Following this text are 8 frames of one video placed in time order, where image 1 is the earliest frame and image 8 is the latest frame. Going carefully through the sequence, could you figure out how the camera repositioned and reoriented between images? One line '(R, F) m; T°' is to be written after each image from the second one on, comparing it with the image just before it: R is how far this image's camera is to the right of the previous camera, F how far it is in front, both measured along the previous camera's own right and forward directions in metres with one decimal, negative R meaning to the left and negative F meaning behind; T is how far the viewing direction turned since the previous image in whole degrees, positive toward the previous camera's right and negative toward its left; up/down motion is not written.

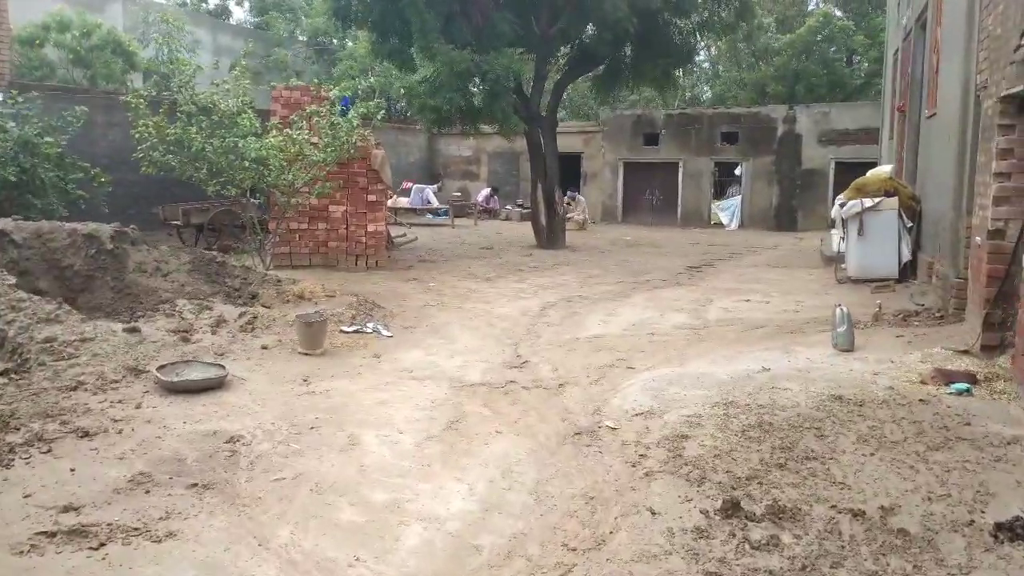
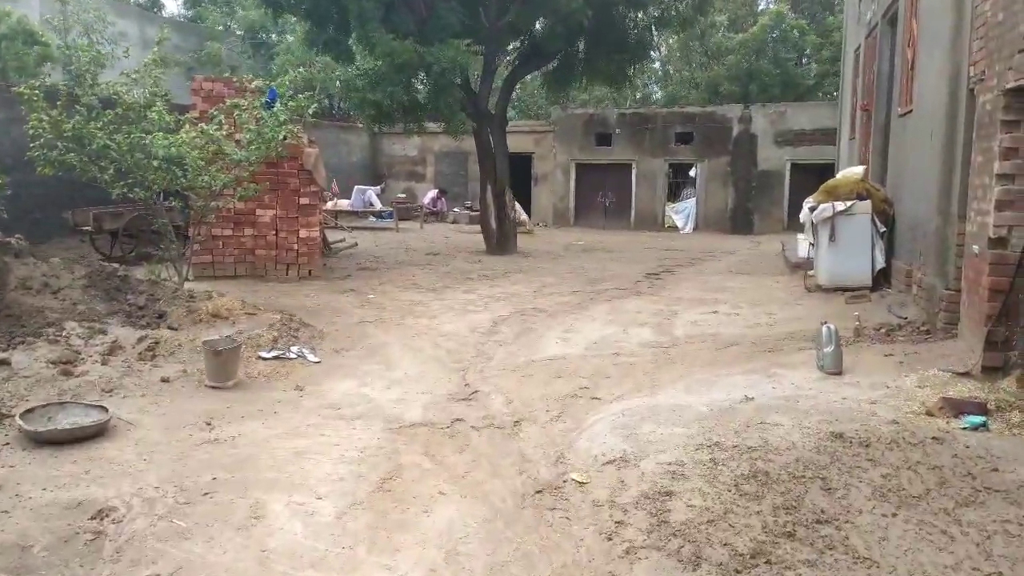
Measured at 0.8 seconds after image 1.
(0.0, +0.8) m; +3°
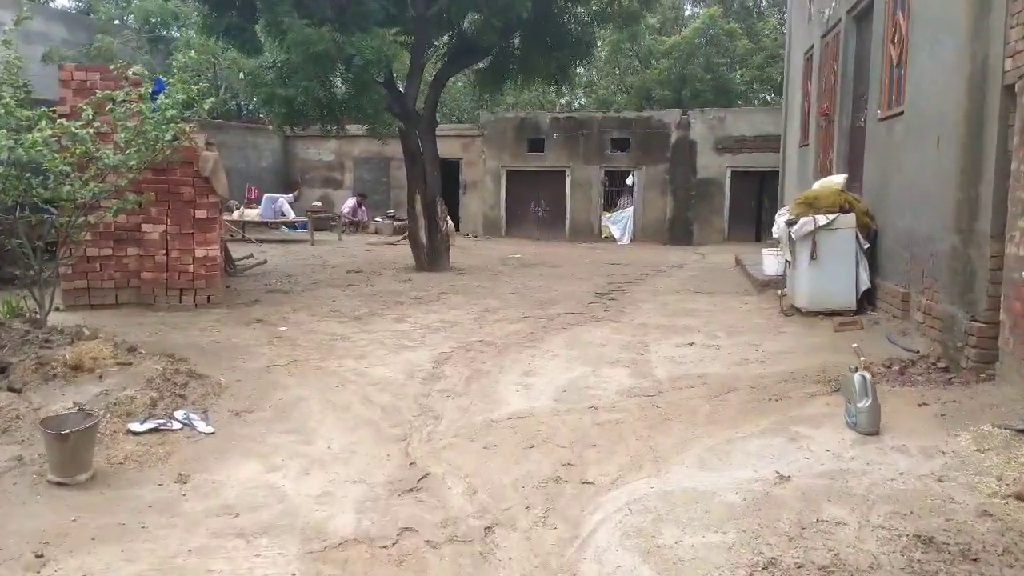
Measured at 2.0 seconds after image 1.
(-0.2, +1.3) m; +6°
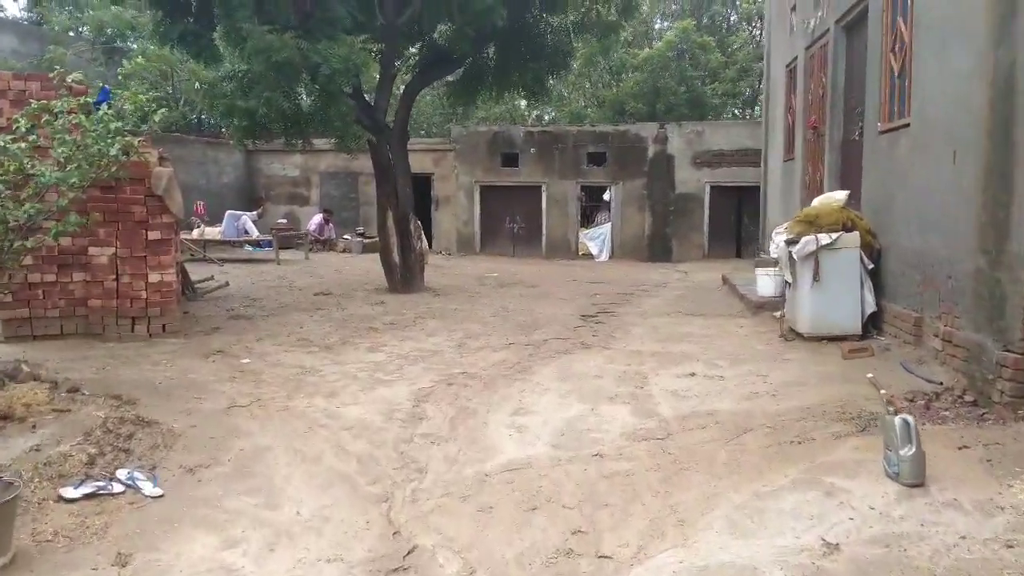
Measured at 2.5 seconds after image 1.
(-0.1, +0.6) m; +2°
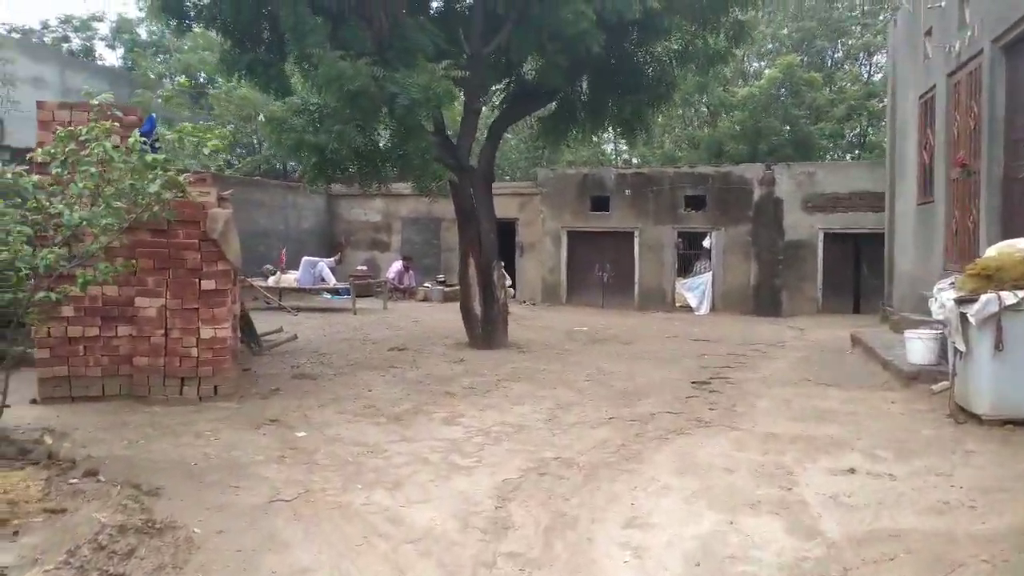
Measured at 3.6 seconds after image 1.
(-0.2, +1.1) m; -6°
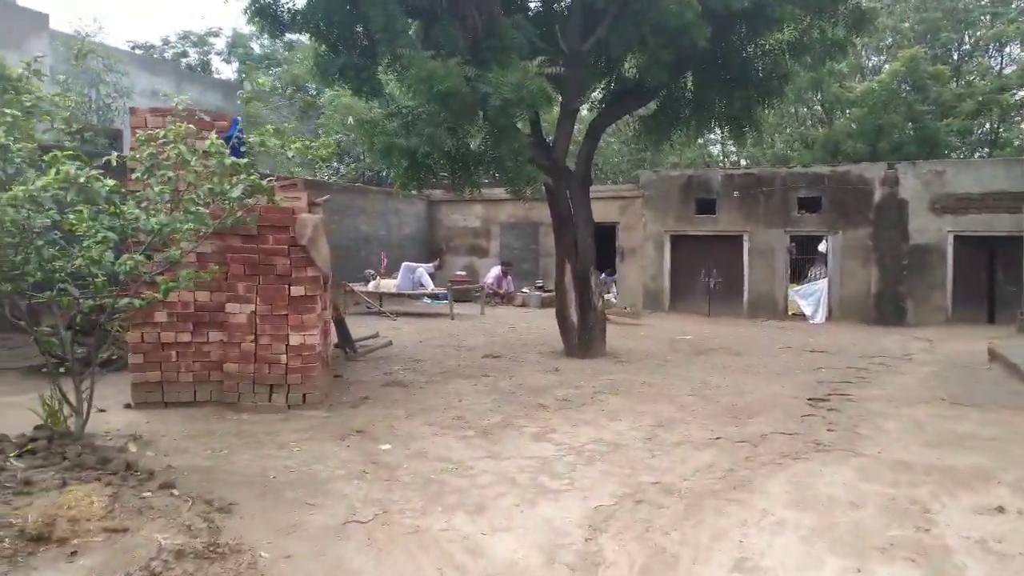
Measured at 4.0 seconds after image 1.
(+0.1, +0.4) m; -7°
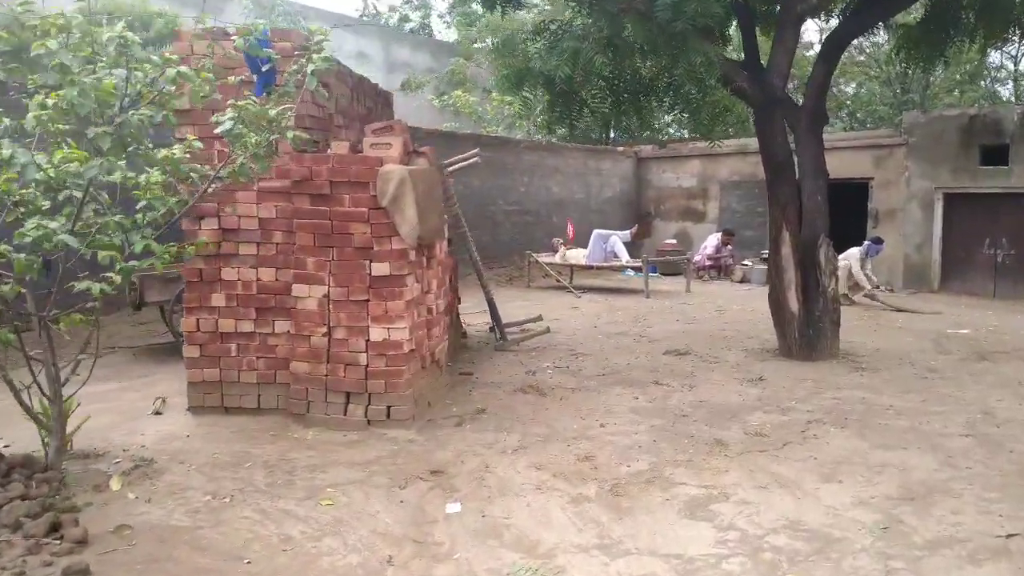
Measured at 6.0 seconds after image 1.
(+0.4, +2.1) m; -17°
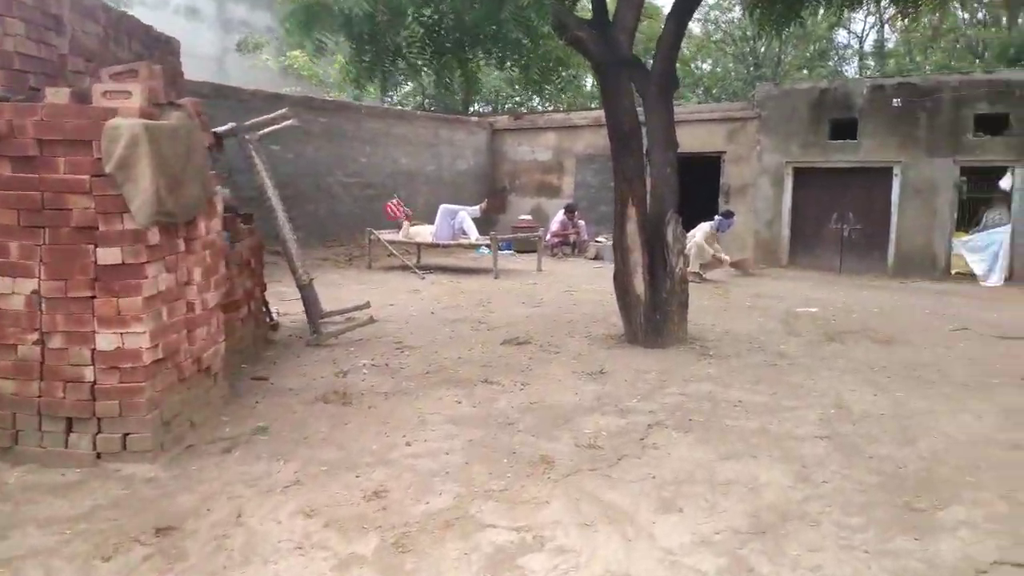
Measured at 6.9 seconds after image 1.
(+0.5, +0.9) m; +9°
